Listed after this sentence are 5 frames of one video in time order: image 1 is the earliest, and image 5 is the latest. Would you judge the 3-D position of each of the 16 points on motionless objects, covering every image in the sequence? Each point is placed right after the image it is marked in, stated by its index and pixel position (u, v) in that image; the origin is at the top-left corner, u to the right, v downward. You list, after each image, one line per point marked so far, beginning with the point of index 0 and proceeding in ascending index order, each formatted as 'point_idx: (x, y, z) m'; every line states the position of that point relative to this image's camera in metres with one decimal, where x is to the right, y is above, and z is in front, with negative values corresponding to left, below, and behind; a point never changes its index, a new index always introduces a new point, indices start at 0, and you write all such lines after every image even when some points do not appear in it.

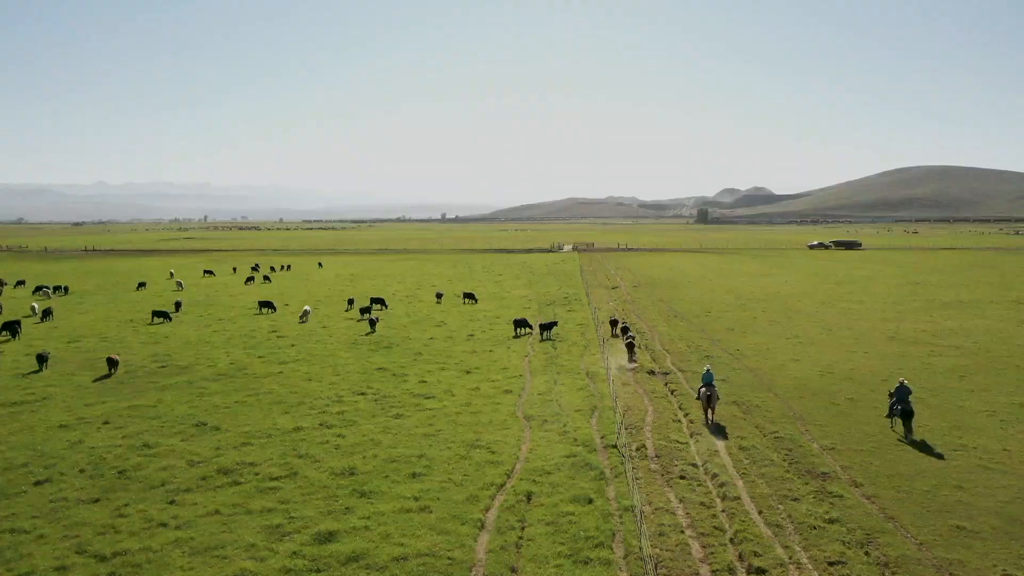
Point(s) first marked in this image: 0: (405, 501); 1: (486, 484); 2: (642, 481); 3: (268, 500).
0: (-3.2, -6.3, +17.5) m
1: (-0.8, -6.2, +18.5) m
2: (+4.1, -6.0, +18.4) m
3: (-7.3, -6.3, +17.5) m
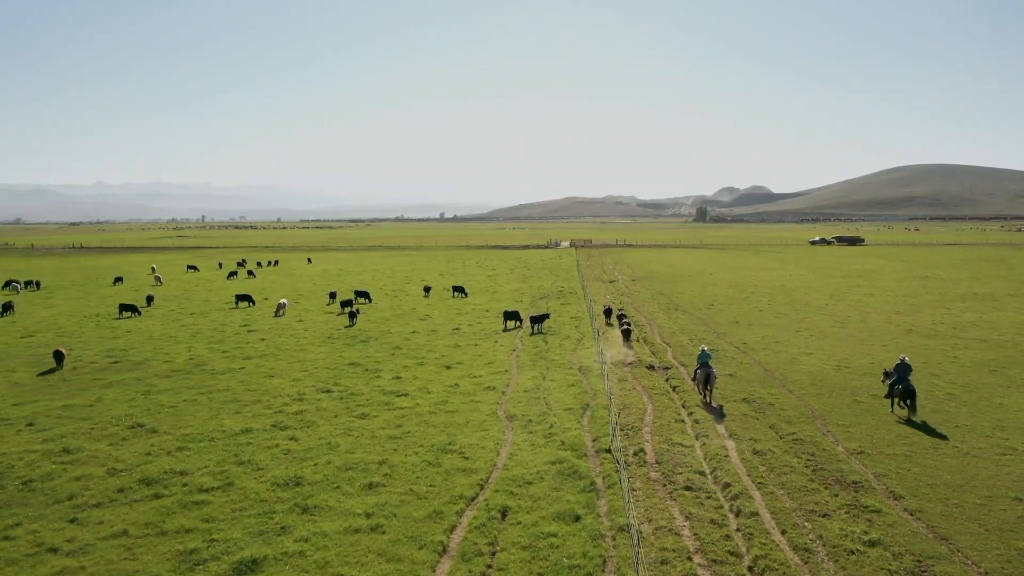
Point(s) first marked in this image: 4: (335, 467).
0: (-3.9, -5.7, +14.5) m
1: (-1.5, -5.5, +15.5) m
2: (+3.4, -5.4, +15.4) m
3: (-8.0, -5.7, +14.6) m
4: (-5.3, -5.3, +17.5) m
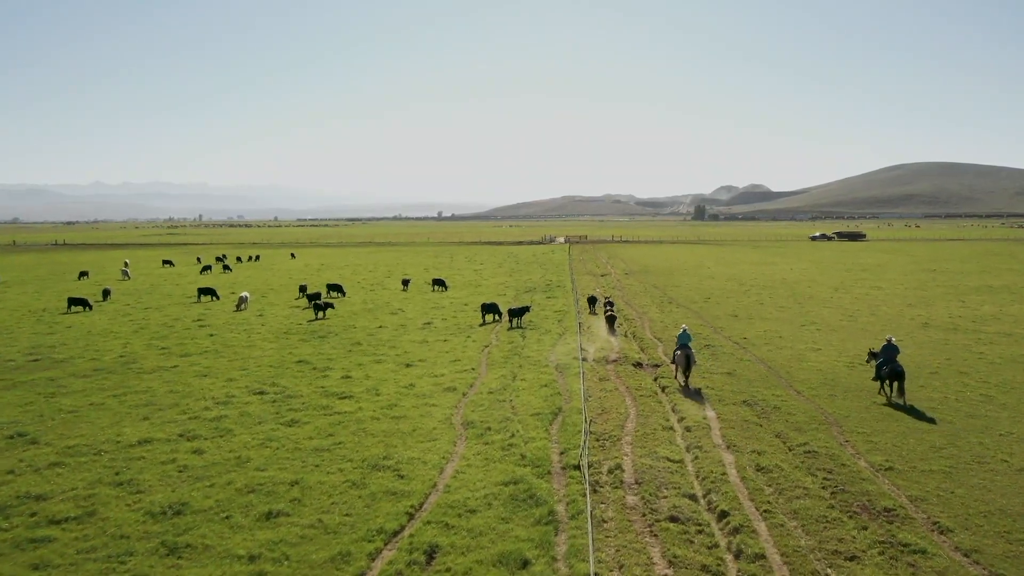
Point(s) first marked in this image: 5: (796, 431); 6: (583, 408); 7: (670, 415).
0: (-5.2, -5.1, +11.0) m
1: (-2.9, -5.0, +12.1) m
2: (+2.0, -4.8, +12.0) m
3: (-9.3, -5.2, +11.1) m
4: (-6.6, -4.8, +14.0) m
5: (+8.4, -4.2, +17.4) m
6: (+2.3, -3.9, +19.0) m
7: (+5.0, -4.0, +18.8) m
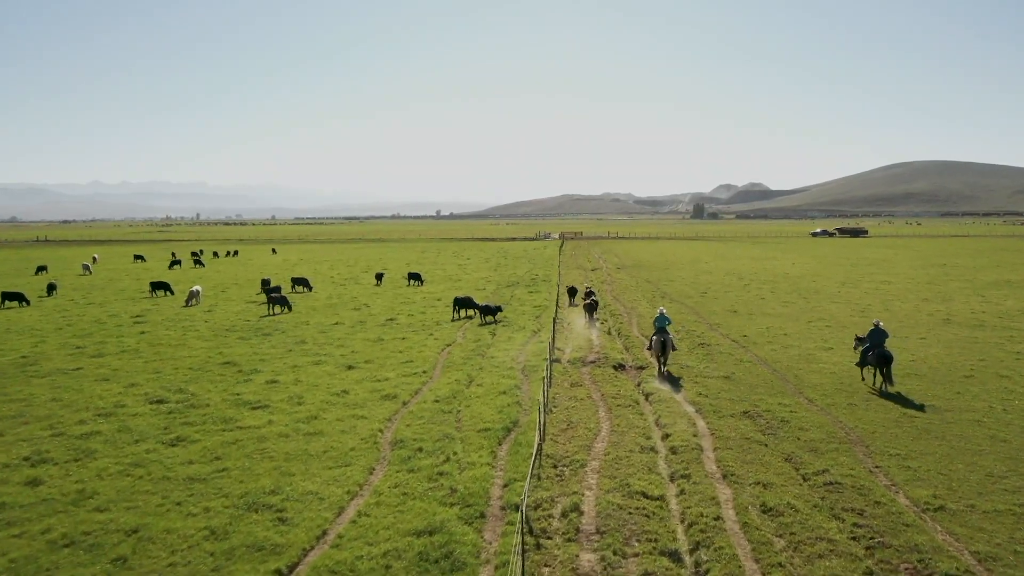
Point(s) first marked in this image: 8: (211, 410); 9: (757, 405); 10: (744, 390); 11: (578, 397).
0: (-6.7, -4.8, +7.2) m
1: (-4.3, -4.6, +8.3) m
2: (+0.6, -4.4, +8.2) m
3: (-10.8, -4.8, +7.3) m
4: (-8.1, -4.4, +10.2) m
5: (+6.9, -3.8, +13.6) m
6: (+0.8, -3.5, +15.3) m
7: (+3.6, -3.6, +15.0) m
8: (-8.7, -3.6, +17.2) m
9: (+7.1, -3.4, +17.0) m
10: (+7.4, -3.2, +18.6) m
11: (+2.0, -3.2, +17.5) m
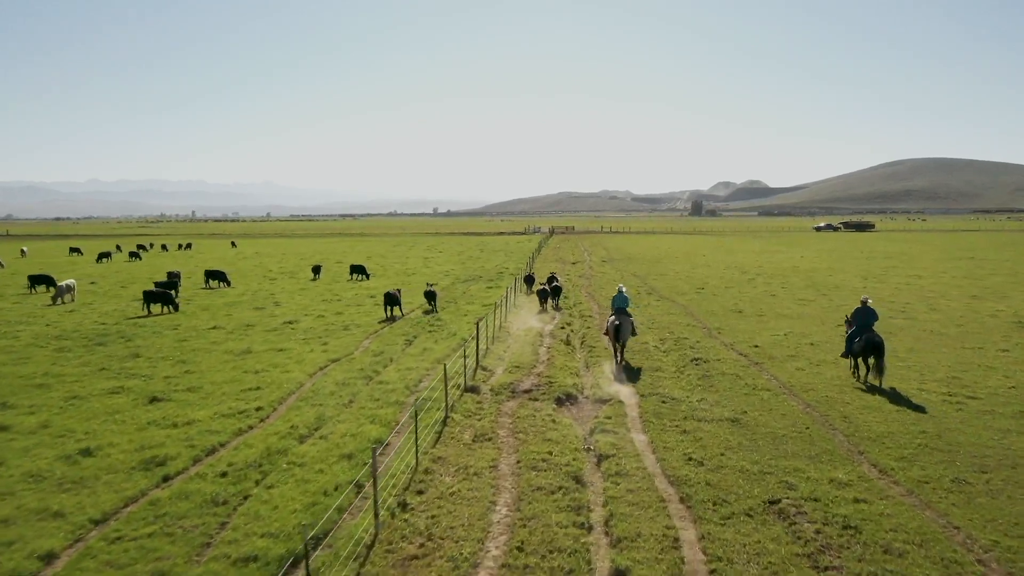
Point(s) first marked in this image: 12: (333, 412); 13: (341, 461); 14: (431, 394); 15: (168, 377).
0: (-9.2, -4.5, -0.4) m
1: (-6.9, -4.4, +0.6) m
2: (-2.0, -4.2, +0.6) m
3: (-13.3, -4.5, -0.4) m
4: (-10.6, -4.2, +2.6) m
5: (+4.3, -3.6, +6.0) m
6: (-1.8, -3.2, +7.6) m
7: (+1.0, -3.4, +7.4) m
8: (-11.3, -3.3, +9.5) m
9: (+4.5, -3.1, +9.4) m
10: (+4.8, -3.0, +11.0) m
11: (-0.6, -3.0, +9.8) m
12: (-3.9, -2.7, +13.0) m
13: (-2.9, -3.0, +10.3) m
14: (-1.8, -2.4, +13.9) m
15: (-9.5, -2.4, +16.4) m
